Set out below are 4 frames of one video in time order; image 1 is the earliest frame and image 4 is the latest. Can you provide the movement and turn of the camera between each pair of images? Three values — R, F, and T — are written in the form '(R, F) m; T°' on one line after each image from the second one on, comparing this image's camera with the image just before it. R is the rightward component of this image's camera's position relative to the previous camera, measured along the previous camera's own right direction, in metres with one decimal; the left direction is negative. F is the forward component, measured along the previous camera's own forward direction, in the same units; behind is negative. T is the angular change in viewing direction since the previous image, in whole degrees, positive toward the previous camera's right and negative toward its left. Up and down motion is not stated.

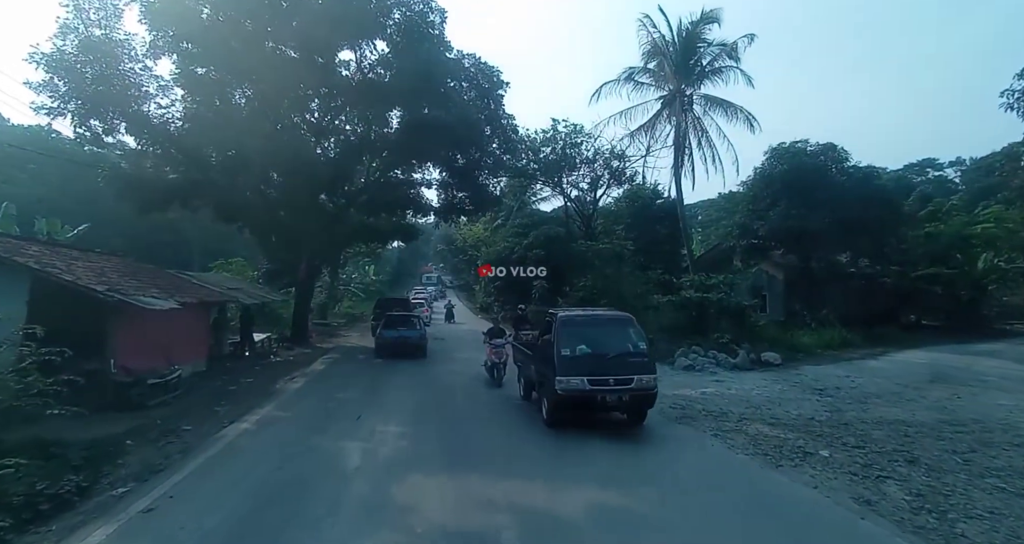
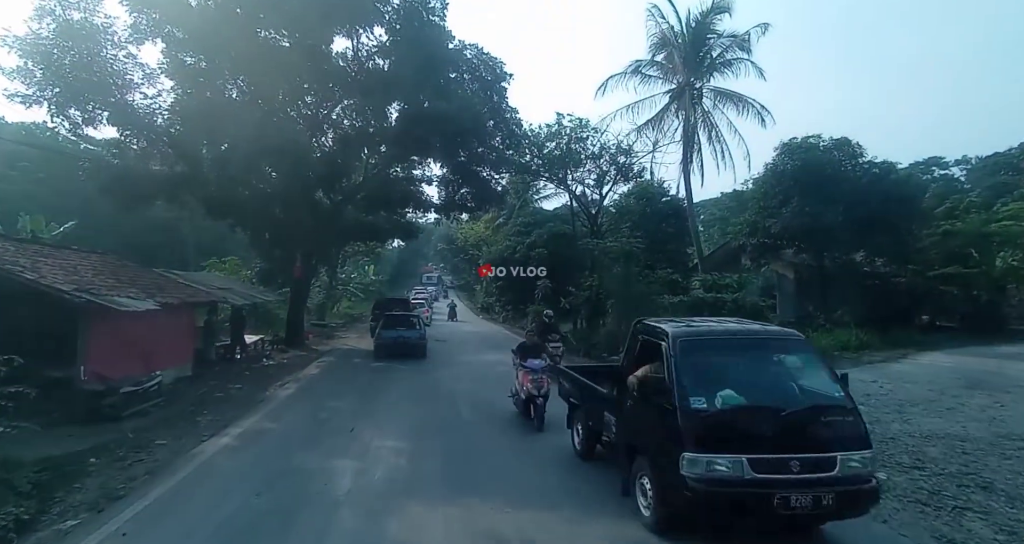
(-0.2, +0.9) m; 0°
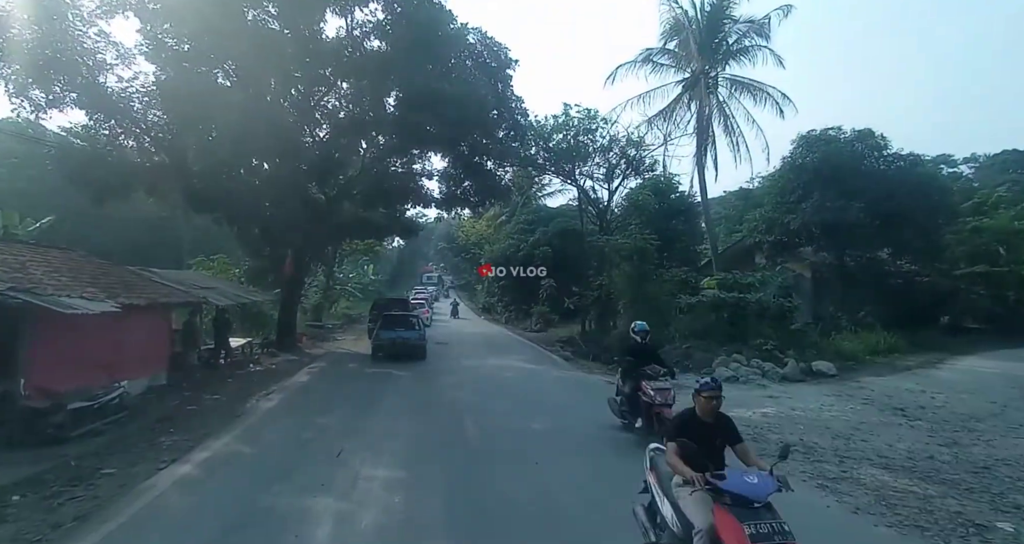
(-0.2, +1.3) m; 0°
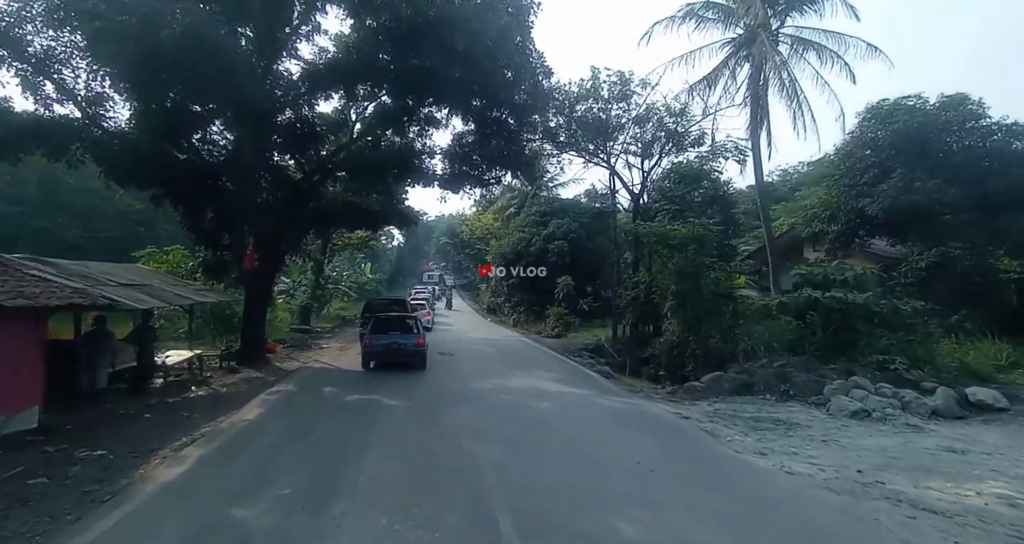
(-0.7, +4.1) m; 0°
